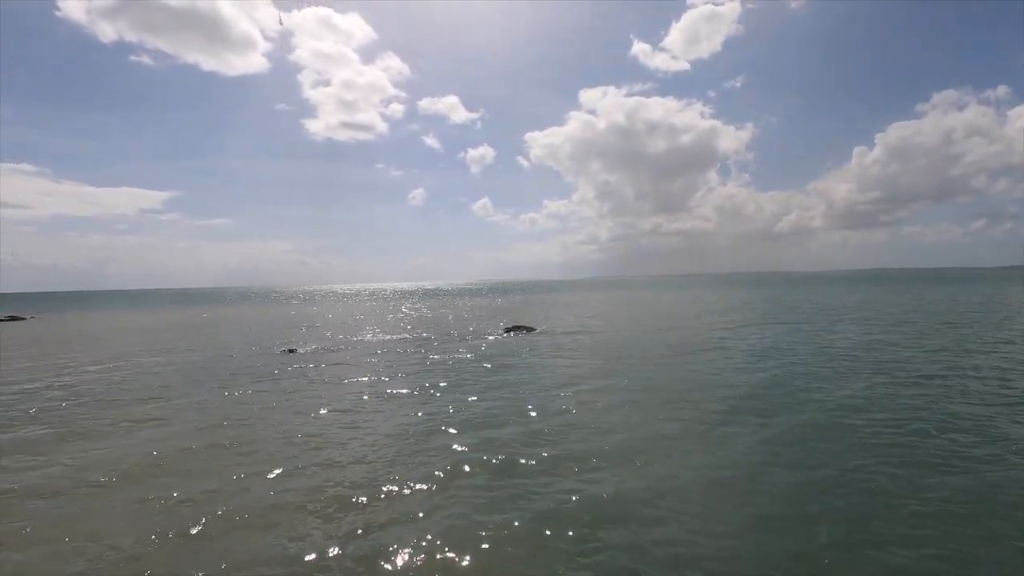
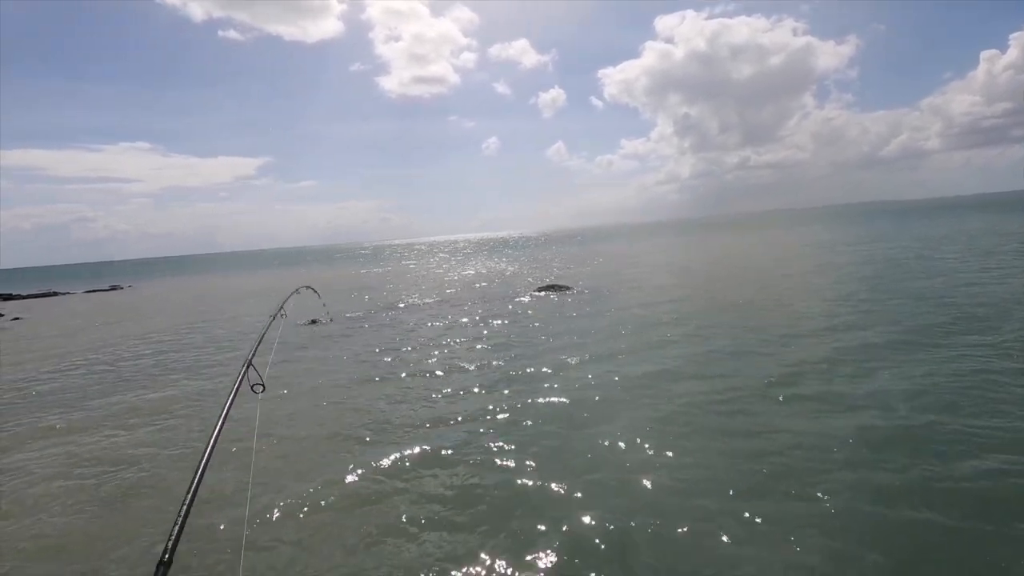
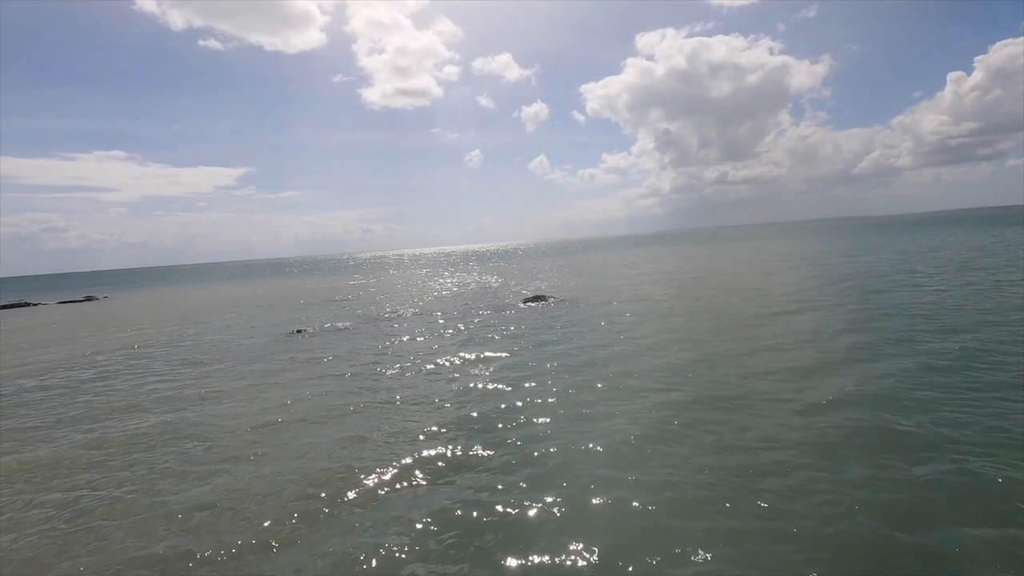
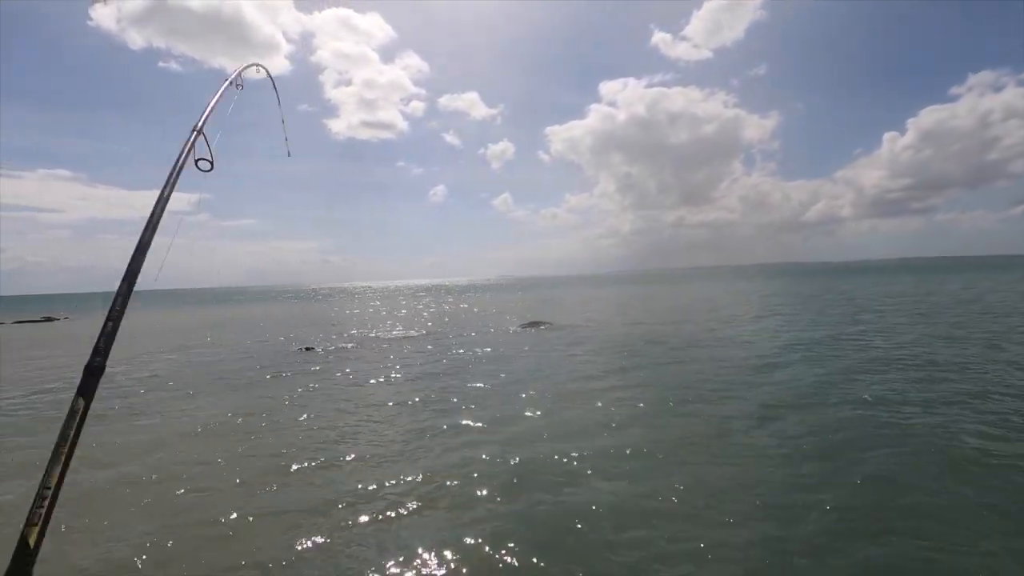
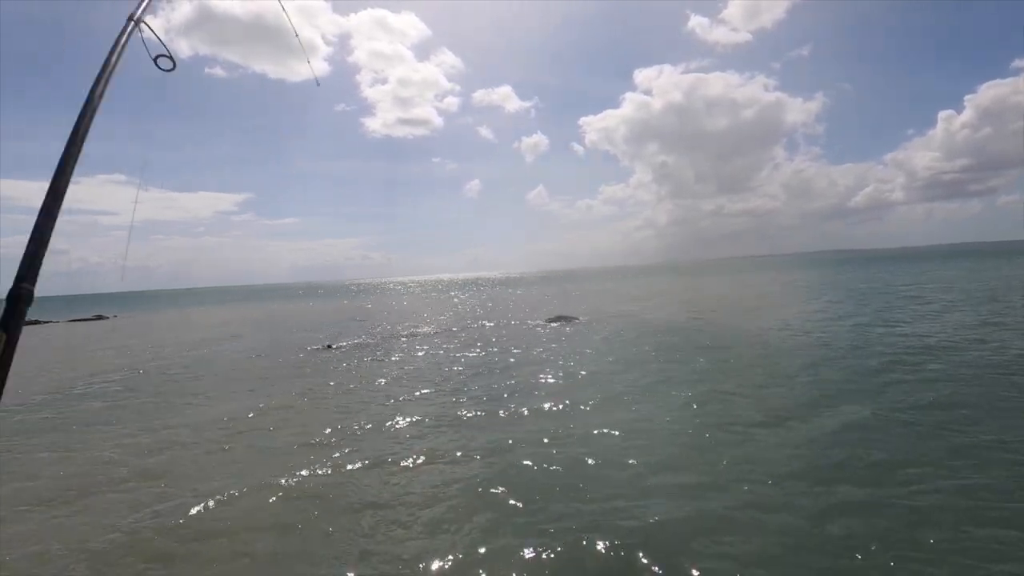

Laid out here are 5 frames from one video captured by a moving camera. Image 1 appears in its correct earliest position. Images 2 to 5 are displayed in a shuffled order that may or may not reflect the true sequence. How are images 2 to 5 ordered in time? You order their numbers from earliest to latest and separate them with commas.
4, 5, 3, 2
